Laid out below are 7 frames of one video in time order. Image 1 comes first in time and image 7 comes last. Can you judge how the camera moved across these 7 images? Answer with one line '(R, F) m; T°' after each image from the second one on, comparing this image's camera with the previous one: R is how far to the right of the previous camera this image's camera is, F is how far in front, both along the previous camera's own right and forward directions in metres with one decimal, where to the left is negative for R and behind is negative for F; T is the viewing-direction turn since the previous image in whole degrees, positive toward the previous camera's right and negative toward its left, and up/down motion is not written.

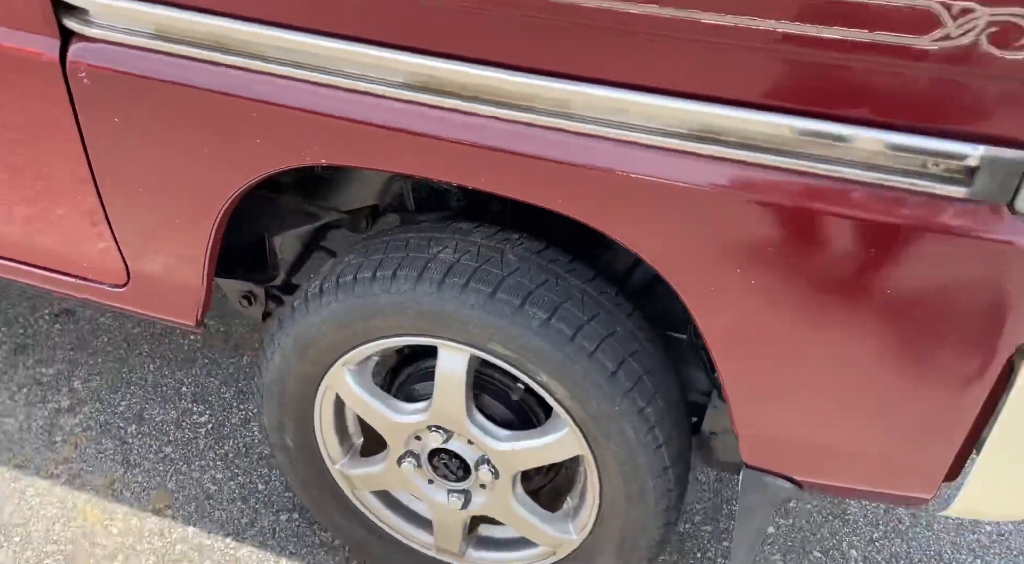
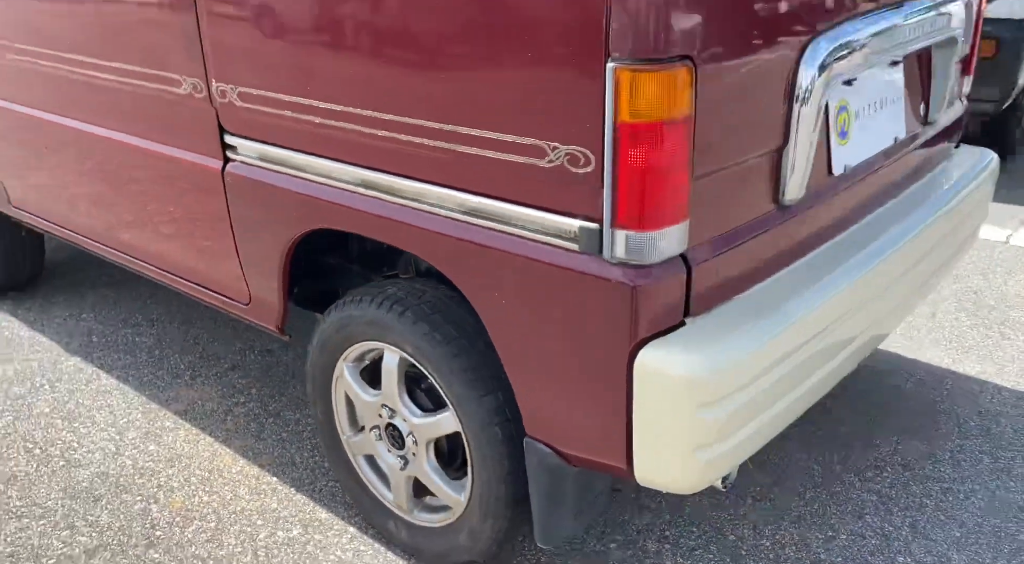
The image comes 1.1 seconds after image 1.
(+0.9, -0.5) m; -22°
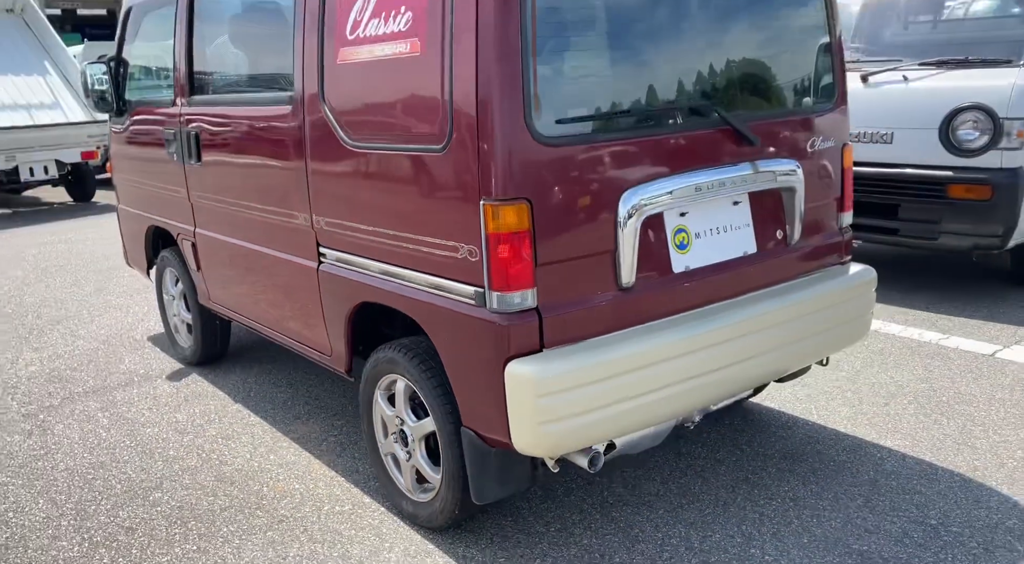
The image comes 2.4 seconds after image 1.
(+0.8, -1.0) m; -13°
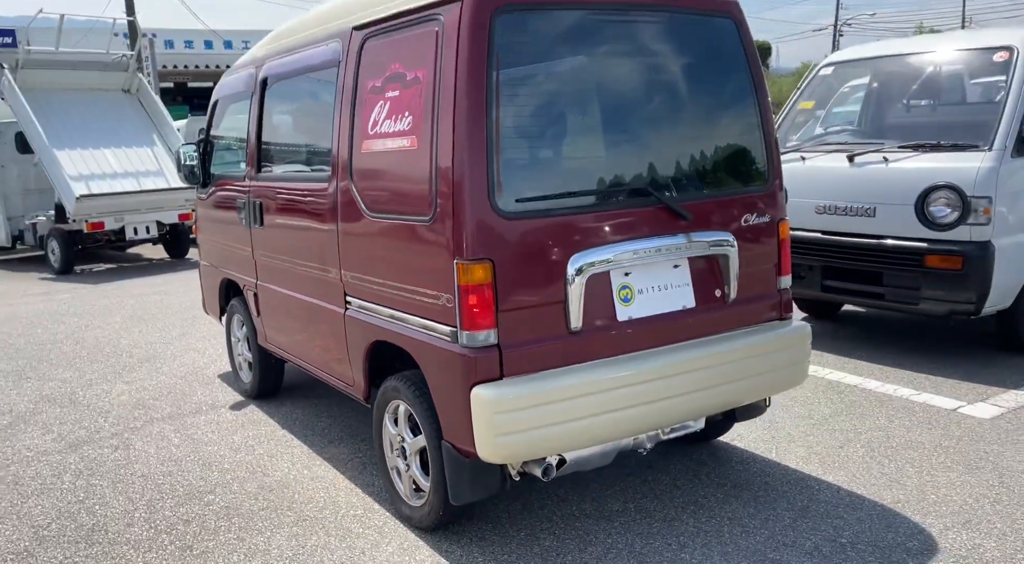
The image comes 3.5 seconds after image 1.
(+0.4, -0.7) m; -6°
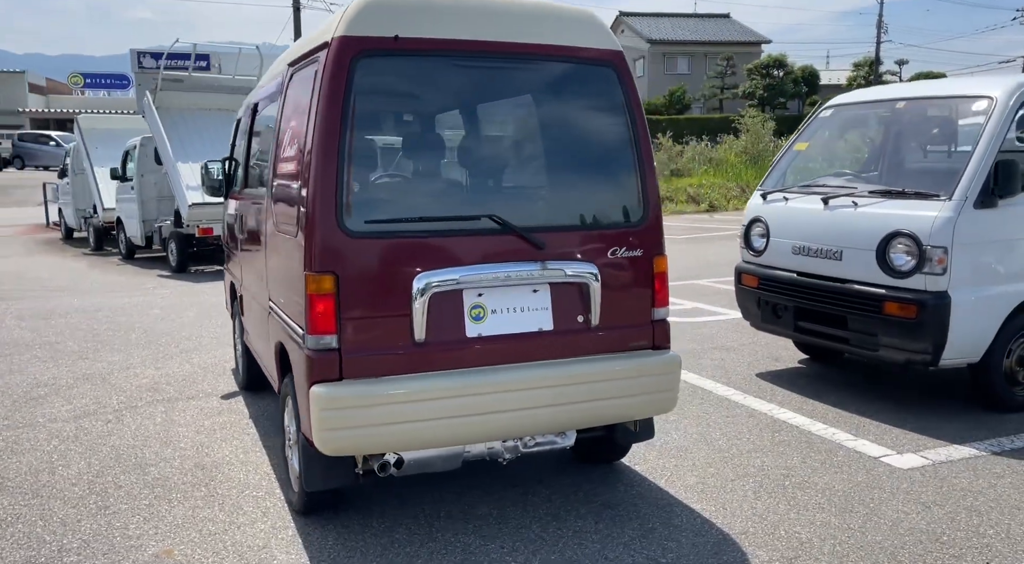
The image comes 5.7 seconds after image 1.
(+1.3, -0.2) m; -11°
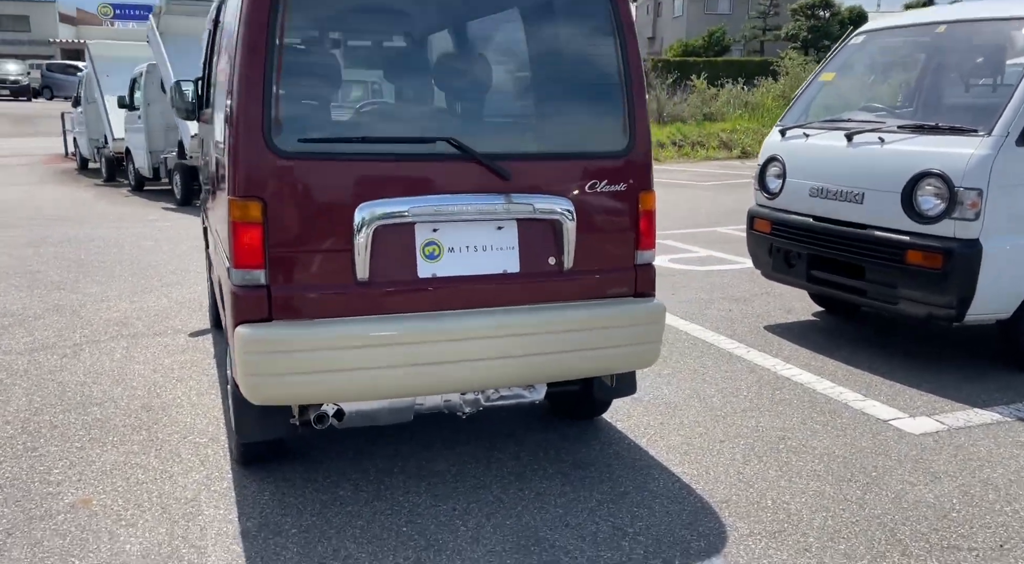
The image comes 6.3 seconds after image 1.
(+0.3, +0.5) m; -2°
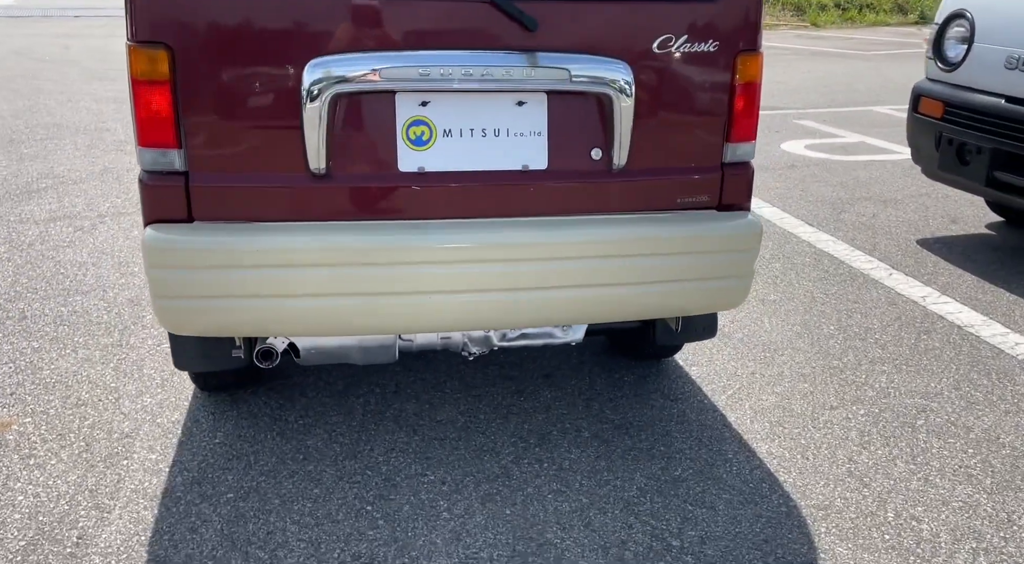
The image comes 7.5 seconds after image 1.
(+0.3, +1.0) m; -9°
